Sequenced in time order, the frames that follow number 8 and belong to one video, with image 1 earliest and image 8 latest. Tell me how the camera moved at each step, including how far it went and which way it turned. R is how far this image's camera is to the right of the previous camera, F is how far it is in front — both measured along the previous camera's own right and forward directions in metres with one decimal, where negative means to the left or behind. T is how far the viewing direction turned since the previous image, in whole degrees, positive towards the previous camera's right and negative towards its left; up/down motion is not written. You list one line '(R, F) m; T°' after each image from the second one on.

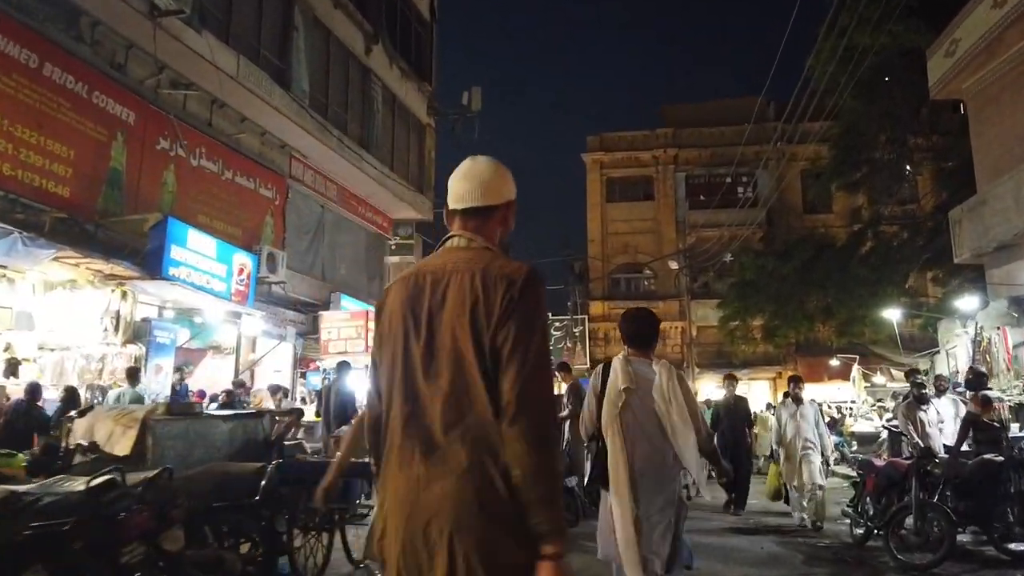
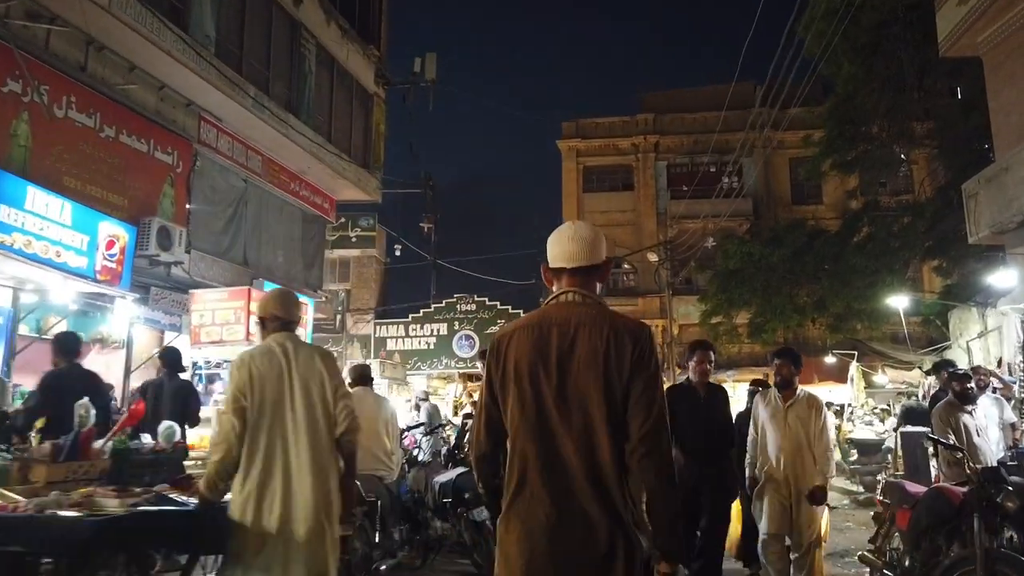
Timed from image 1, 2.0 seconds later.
(+0.6, +1.7) m; +1°
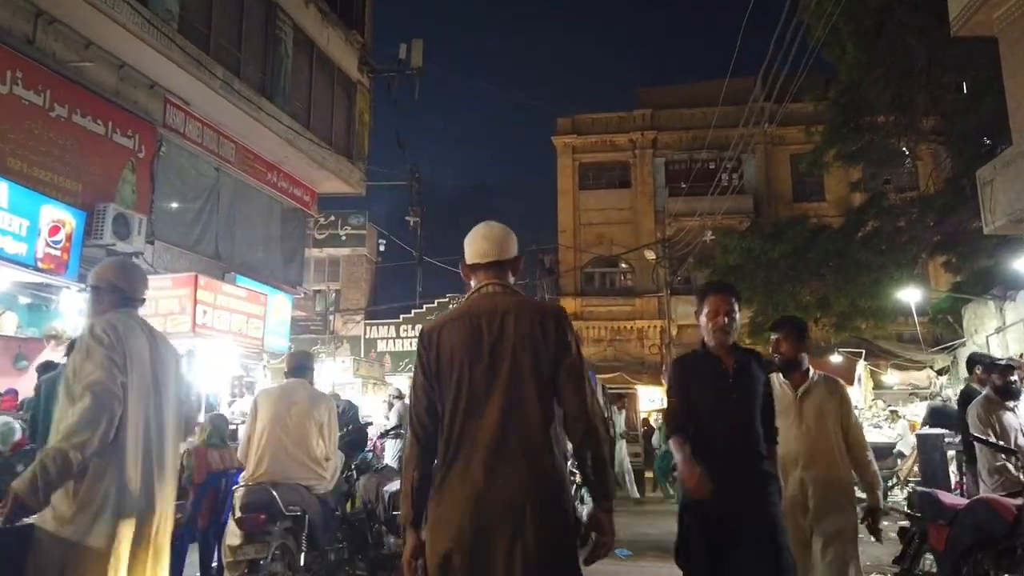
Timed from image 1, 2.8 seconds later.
(+0.2, +0.6) m; 0°
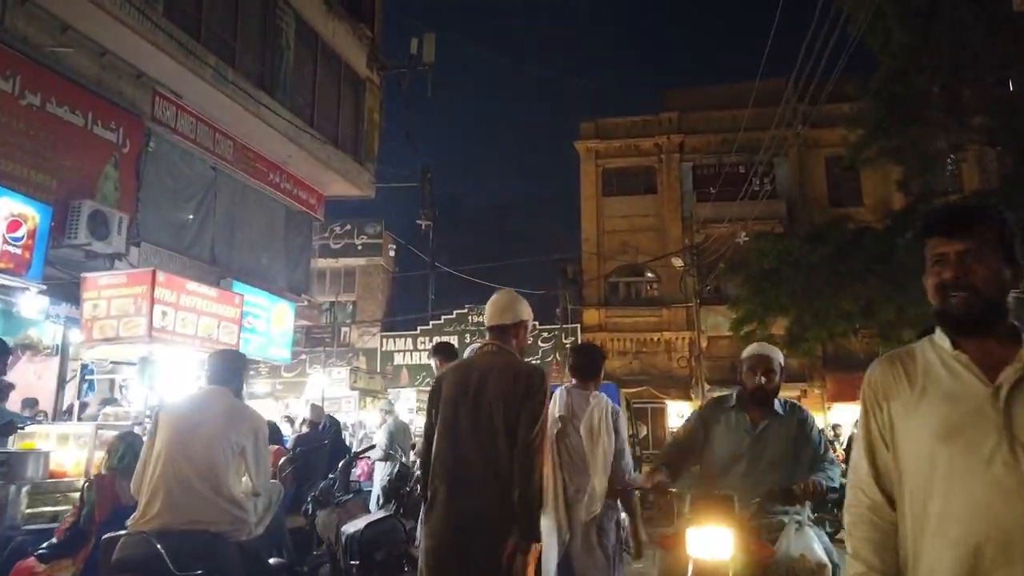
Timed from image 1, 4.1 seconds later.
(+0.1, +0.8) m; -2°
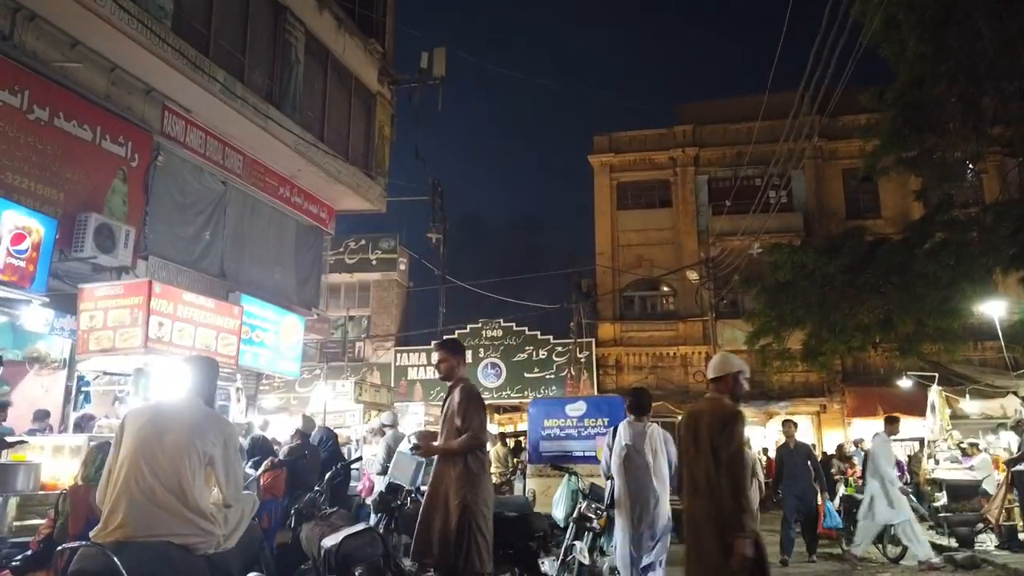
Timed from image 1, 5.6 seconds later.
(+0.1, +0.1) m; -1°
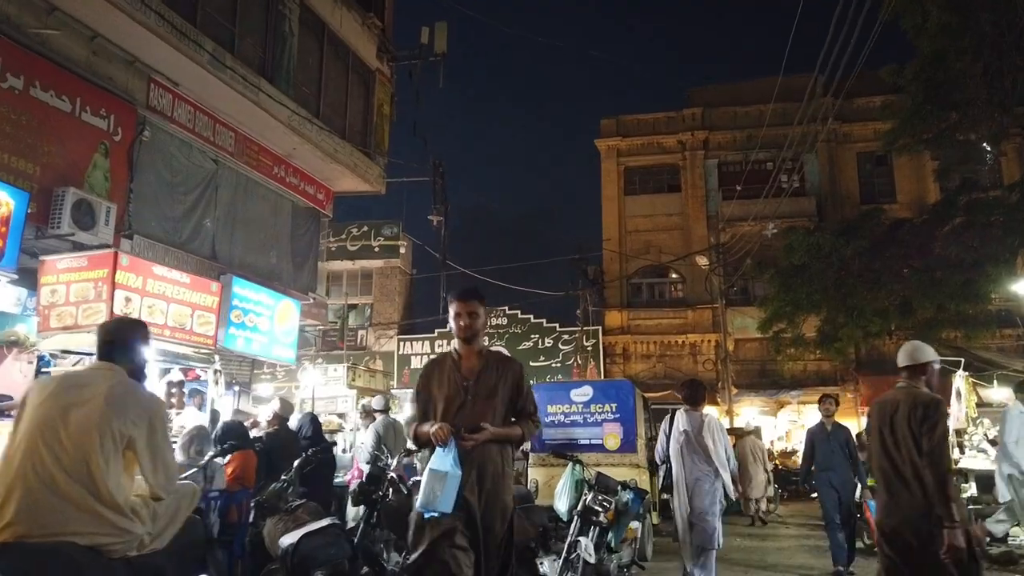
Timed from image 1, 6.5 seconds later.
(0.0, +0.4) m; -1°
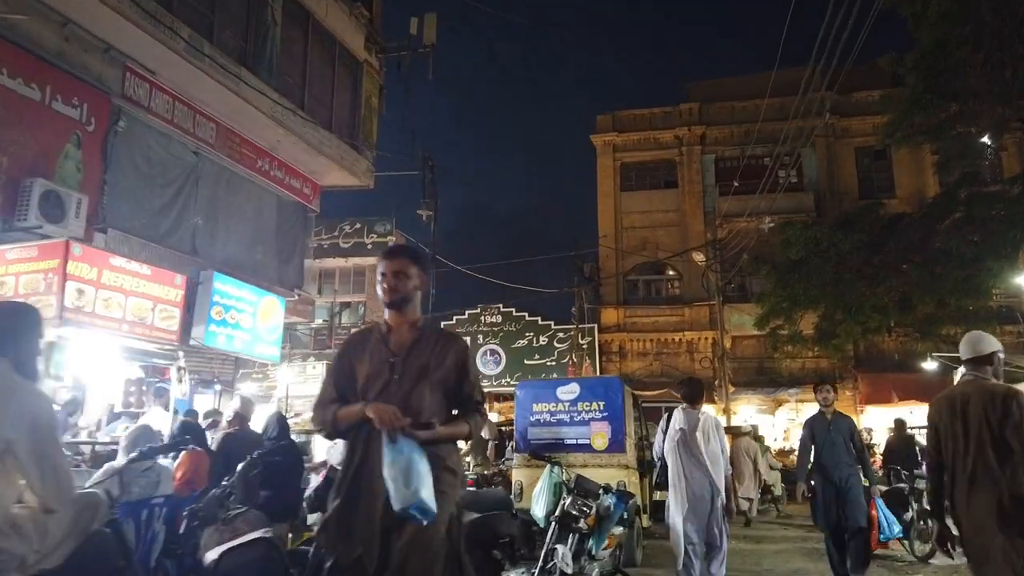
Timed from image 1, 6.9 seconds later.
(+0.1, +0.3) m; 0°
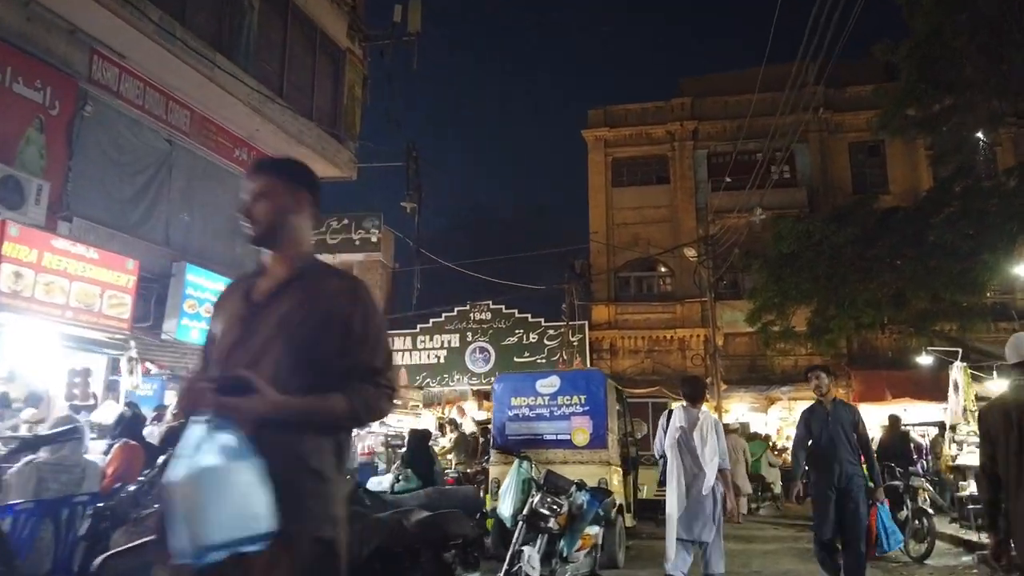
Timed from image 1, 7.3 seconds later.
(+0.1, +0.3) m; 0°
